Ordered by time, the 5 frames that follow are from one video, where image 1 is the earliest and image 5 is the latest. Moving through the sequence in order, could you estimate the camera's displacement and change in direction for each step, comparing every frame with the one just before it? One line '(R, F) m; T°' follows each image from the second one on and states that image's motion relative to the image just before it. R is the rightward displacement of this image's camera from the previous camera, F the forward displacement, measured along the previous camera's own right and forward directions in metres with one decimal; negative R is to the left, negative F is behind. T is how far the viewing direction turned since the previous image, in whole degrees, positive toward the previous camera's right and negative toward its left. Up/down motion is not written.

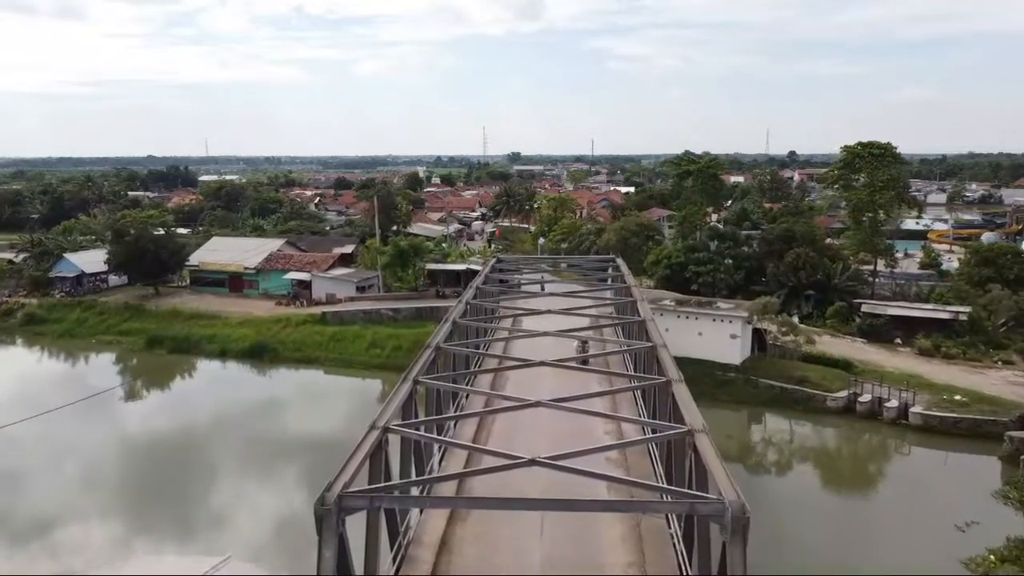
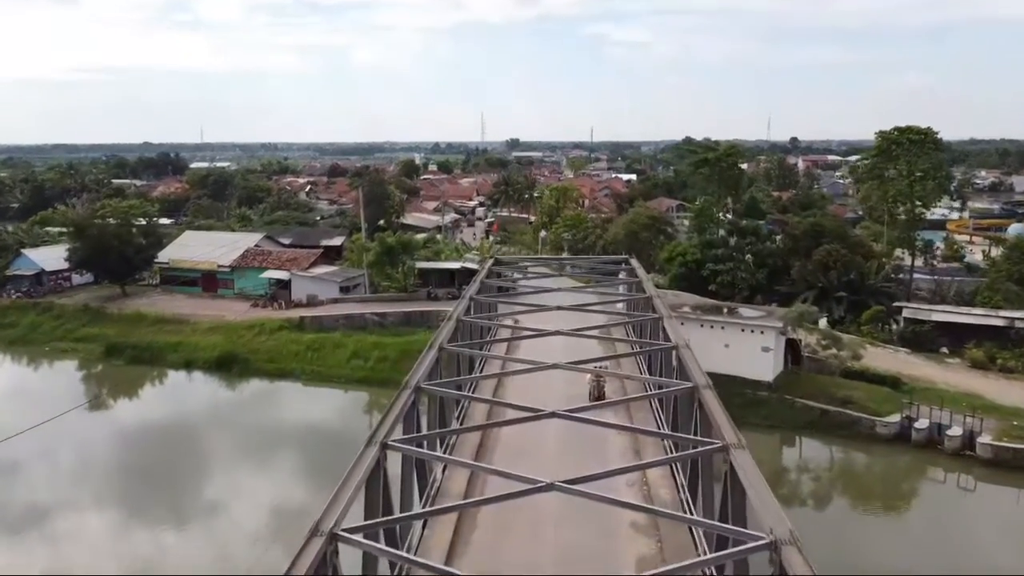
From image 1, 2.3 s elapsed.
(0.0, +1.9) m; 0°
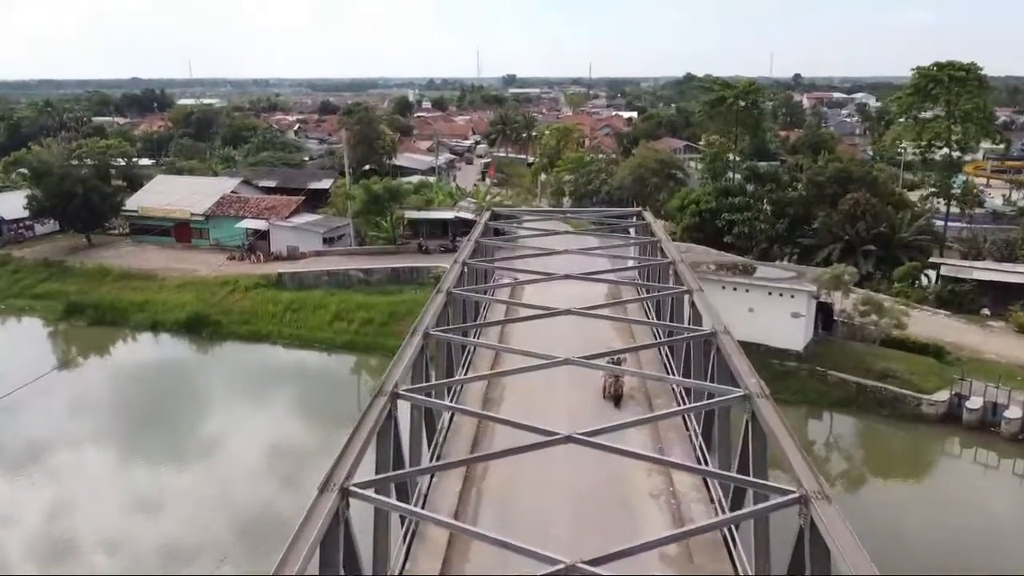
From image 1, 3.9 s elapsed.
(0.0, +1.5) m; 0°
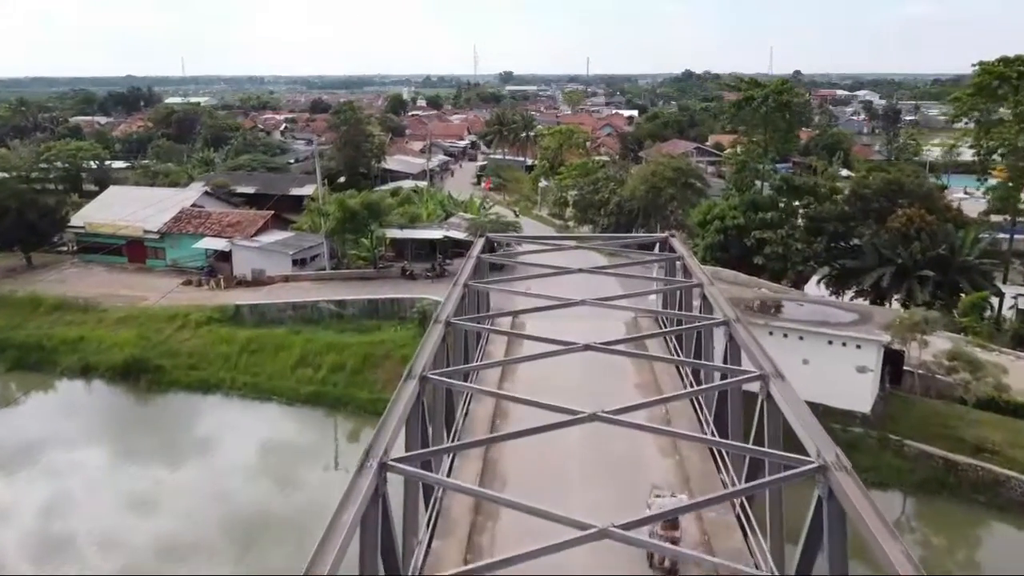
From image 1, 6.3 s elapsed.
(0.0, +2.2) m; 0°
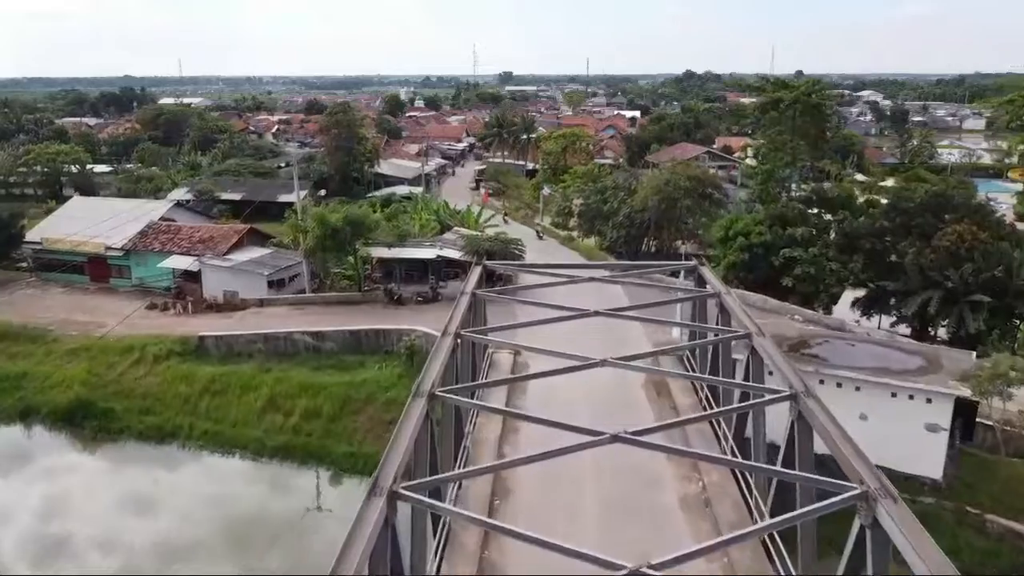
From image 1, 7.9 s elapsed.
(0.0, +1.5) m; 0°
